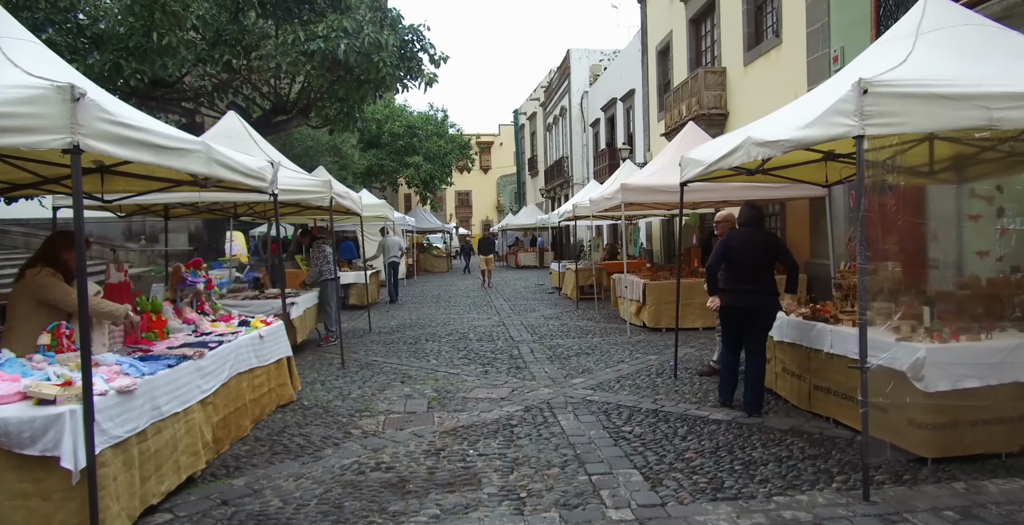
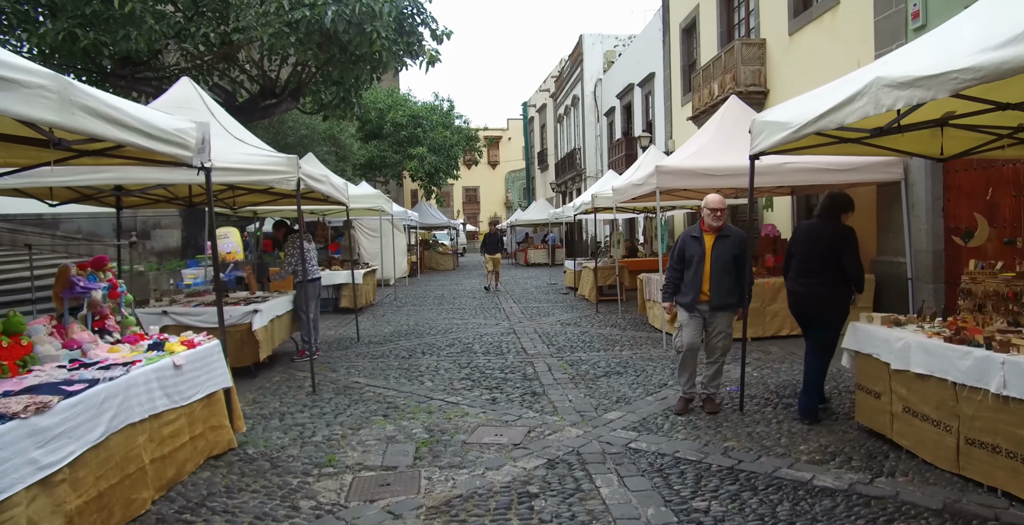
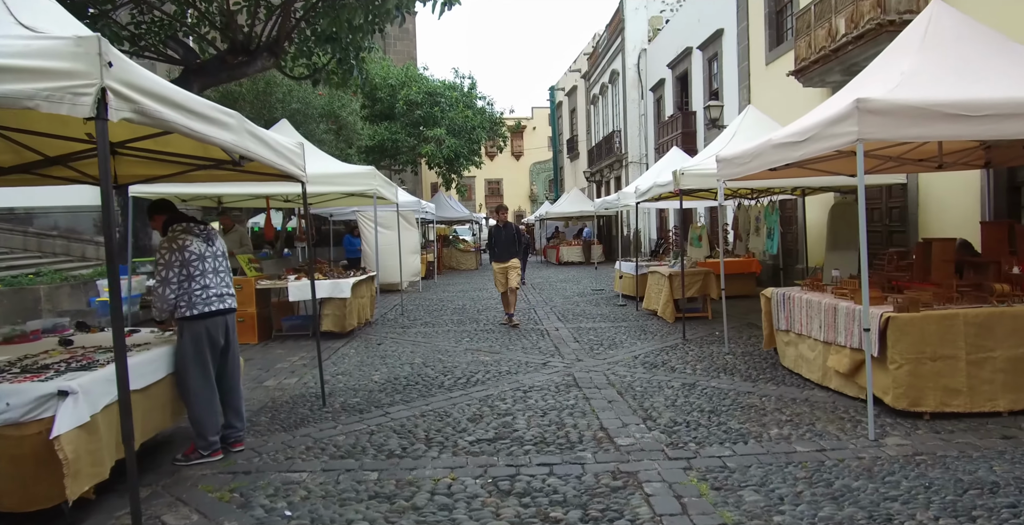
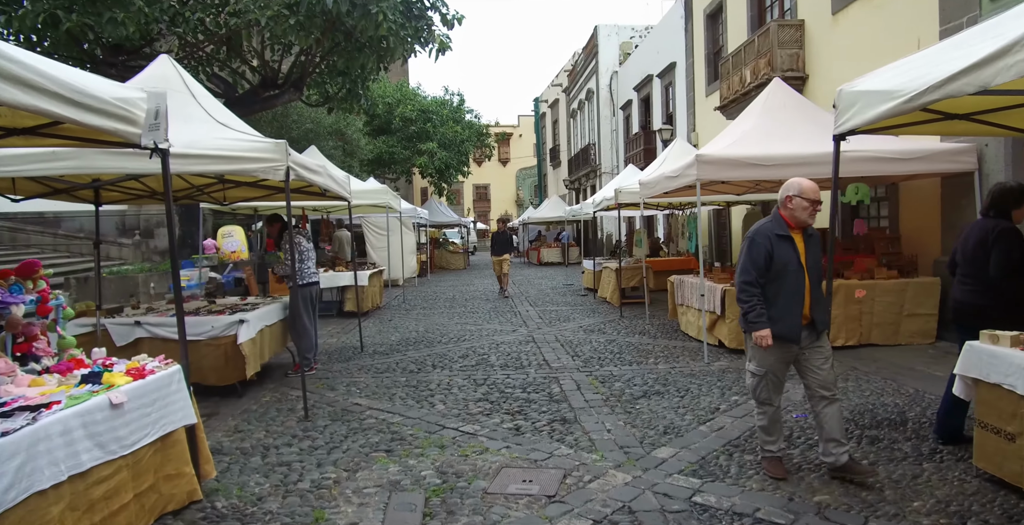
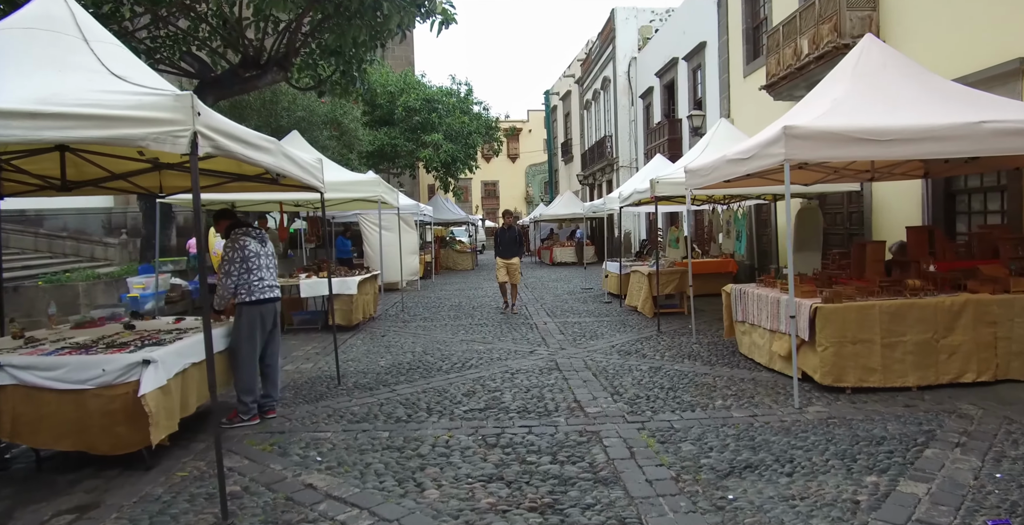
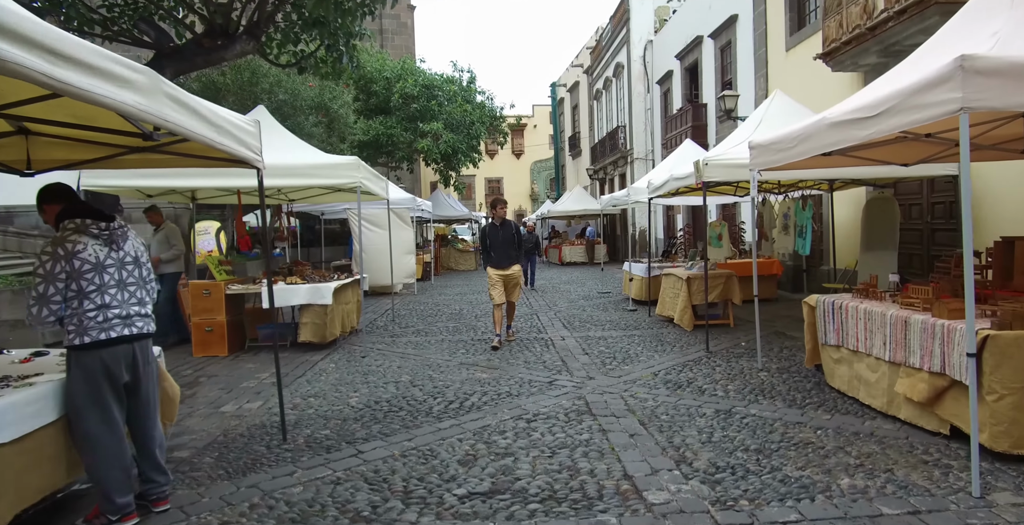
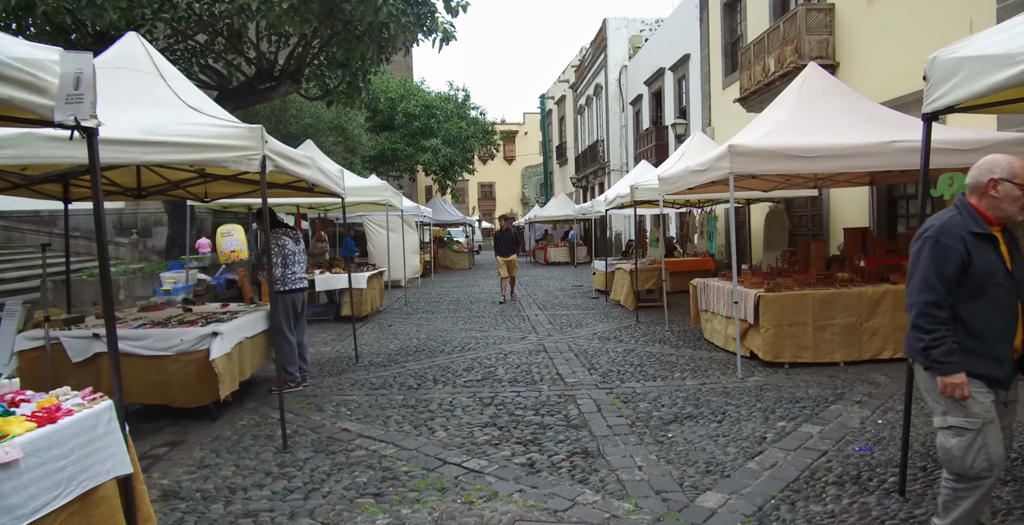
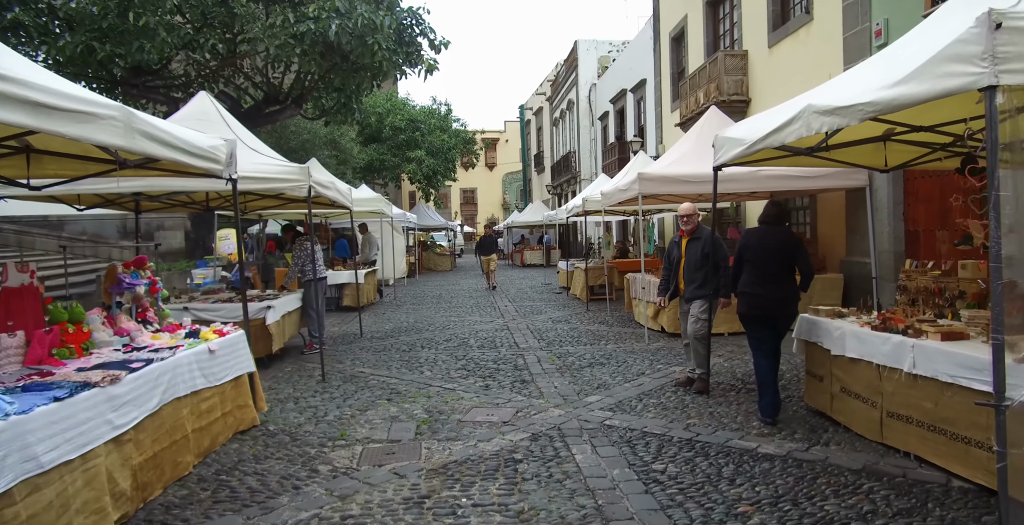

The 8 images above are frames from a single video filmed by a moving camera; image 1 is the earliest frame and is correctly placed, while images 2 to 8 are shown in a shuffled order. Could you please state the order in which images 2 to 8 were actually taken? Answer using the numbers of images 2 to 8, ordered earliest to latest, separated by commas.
8, 2, 4, 7, 5, 3, 6
